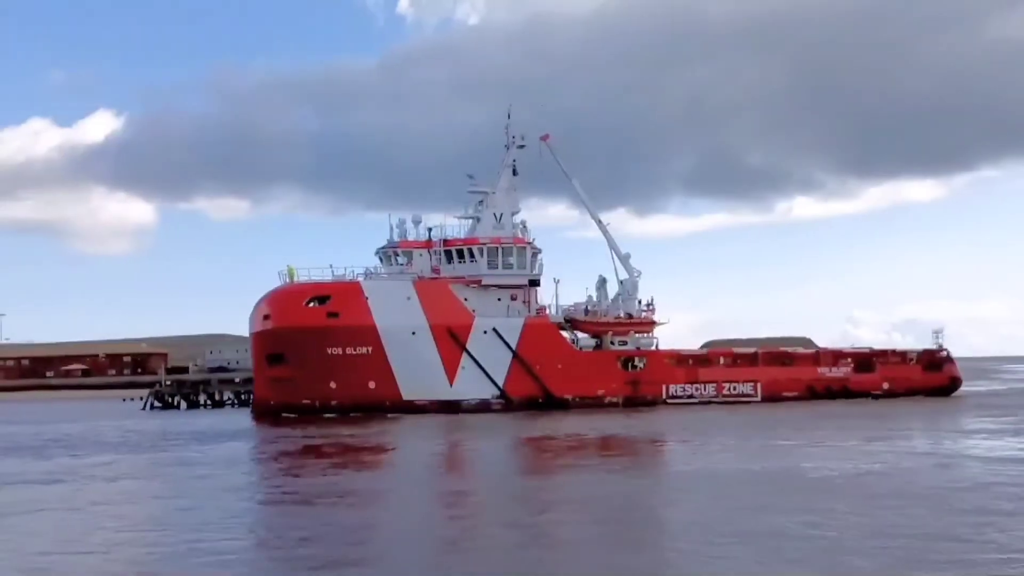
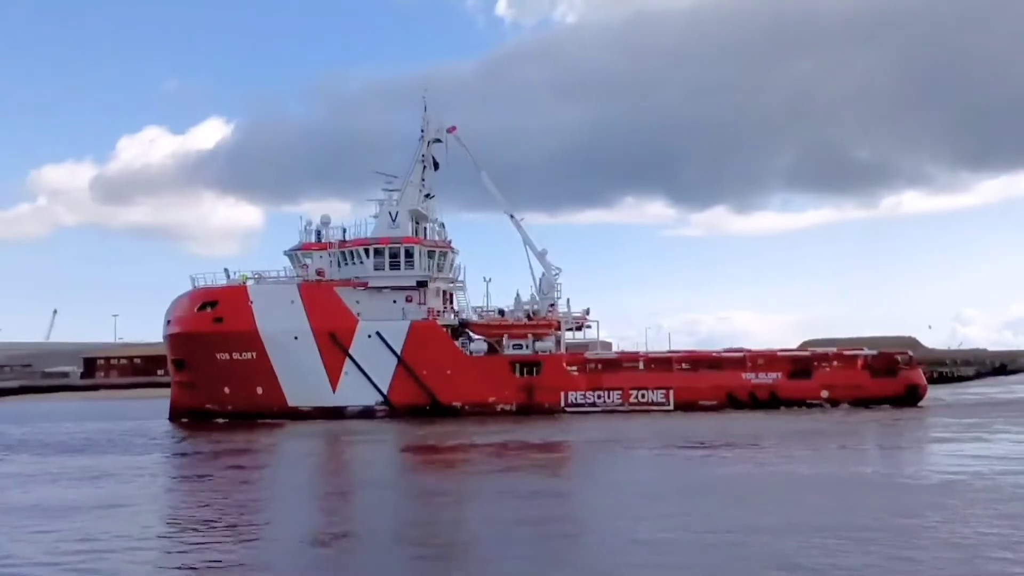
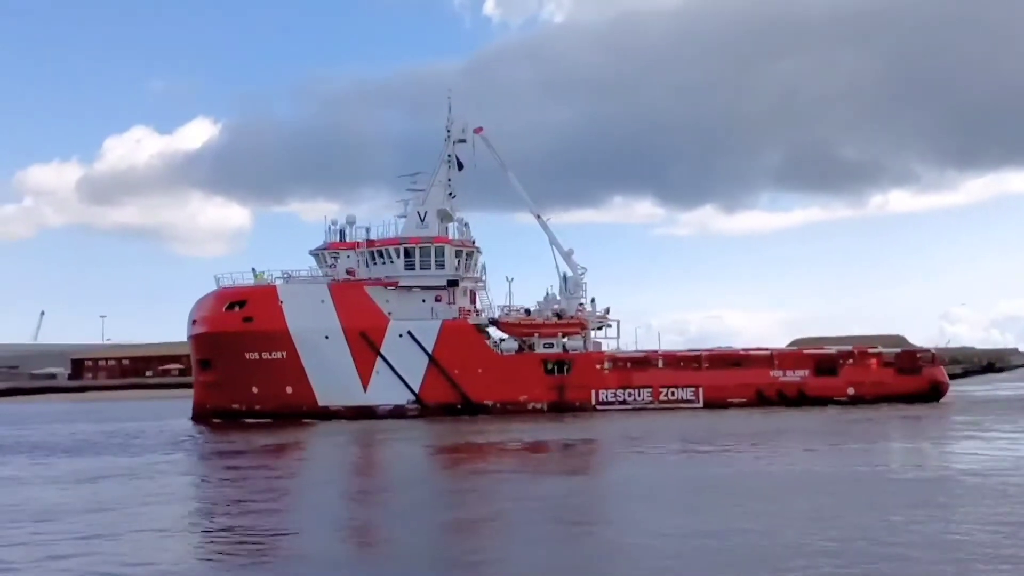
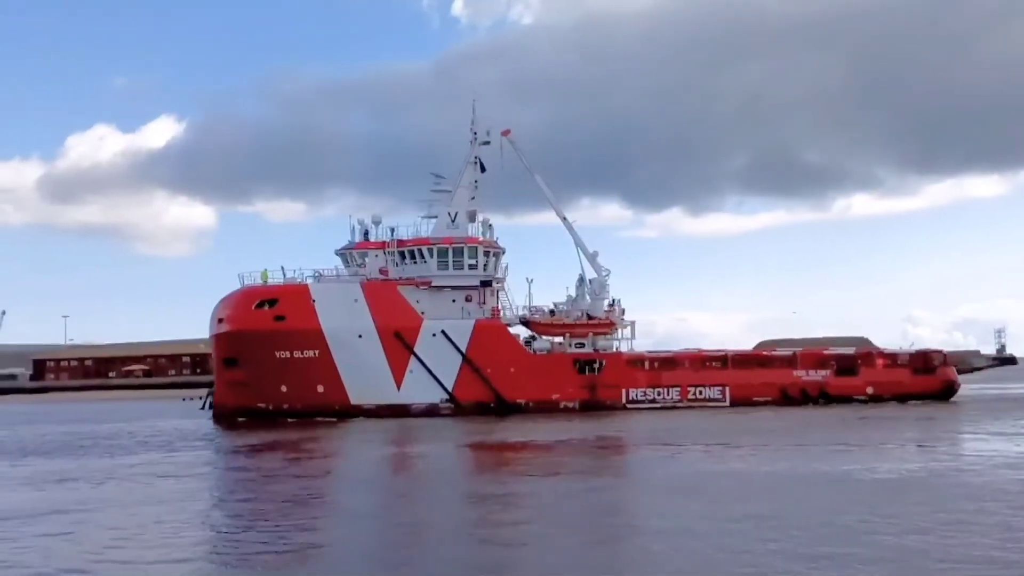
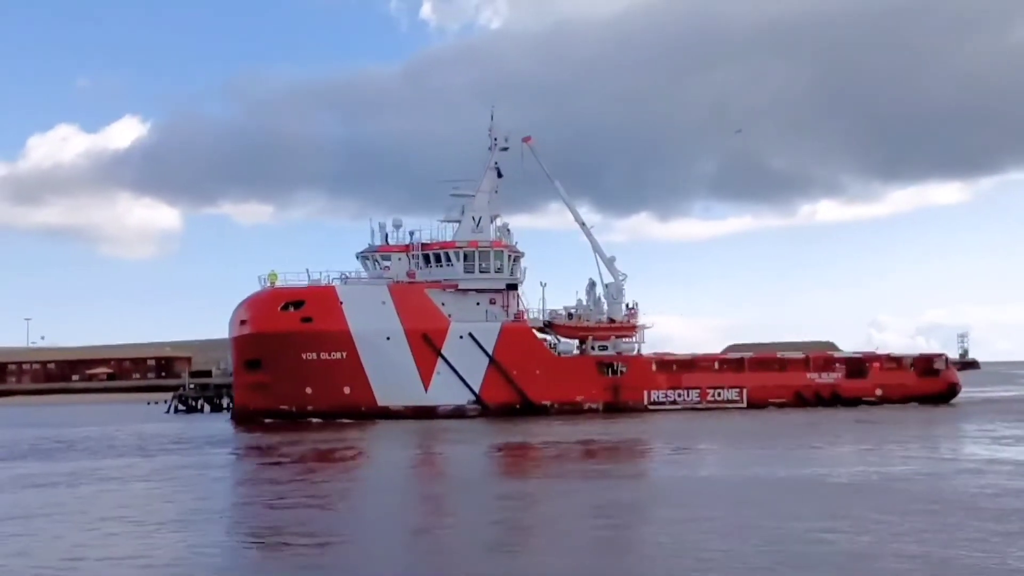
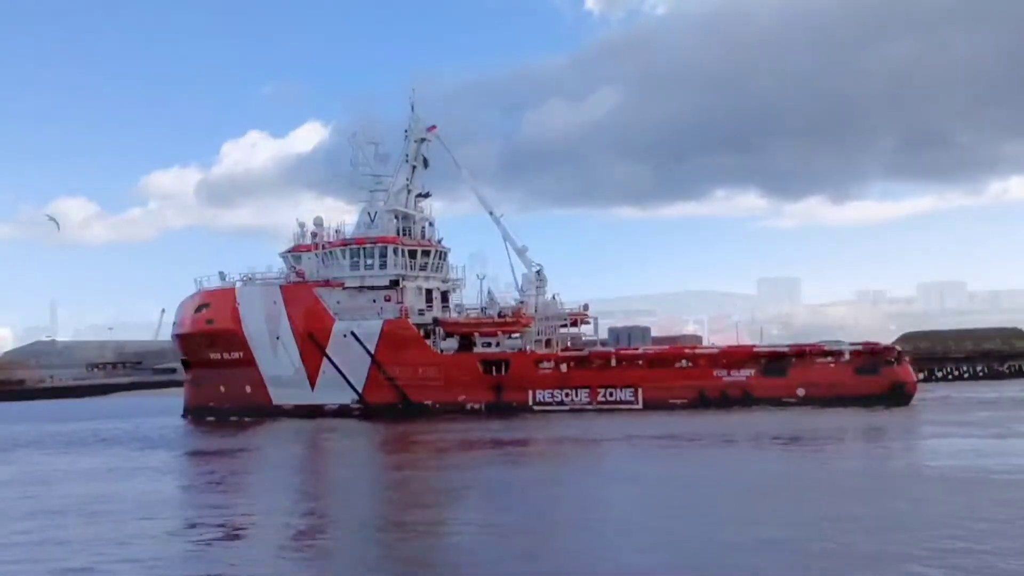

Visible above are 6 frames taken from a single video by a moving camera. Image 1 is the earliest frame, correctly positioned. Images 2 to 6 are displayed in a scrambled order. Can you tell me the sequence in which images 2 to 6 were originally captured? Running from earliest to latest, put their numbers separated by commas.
5, 4, 3, 2, 6
